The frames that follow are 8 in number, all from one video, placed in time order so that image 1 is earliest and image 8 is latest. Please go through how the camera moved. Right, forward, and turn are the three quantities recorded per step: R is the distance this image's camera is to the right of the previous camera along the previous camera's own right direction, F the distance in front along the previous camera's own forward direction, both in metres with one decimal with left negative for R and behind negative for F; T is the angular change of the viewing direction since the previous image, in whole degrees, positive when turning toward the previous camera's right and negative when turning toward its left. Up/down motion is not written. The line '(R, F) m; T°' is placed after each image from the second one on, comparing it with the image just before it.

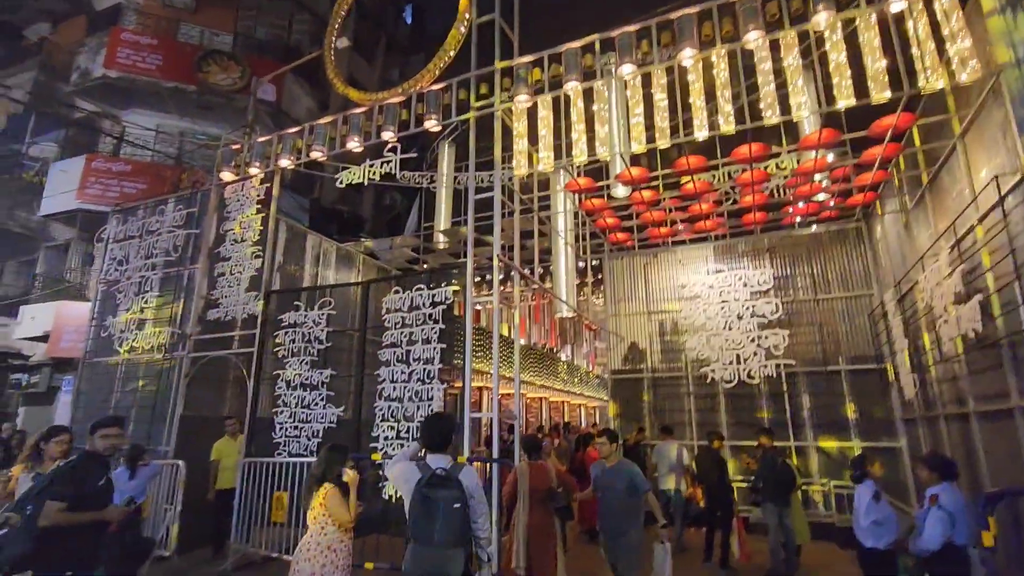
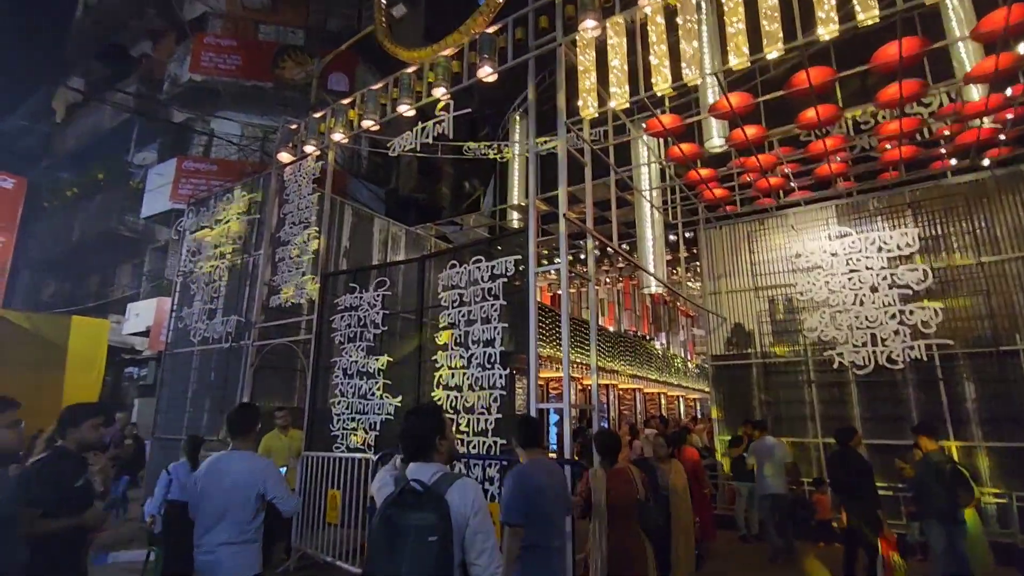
(+0.2, +0.9) m; -10°
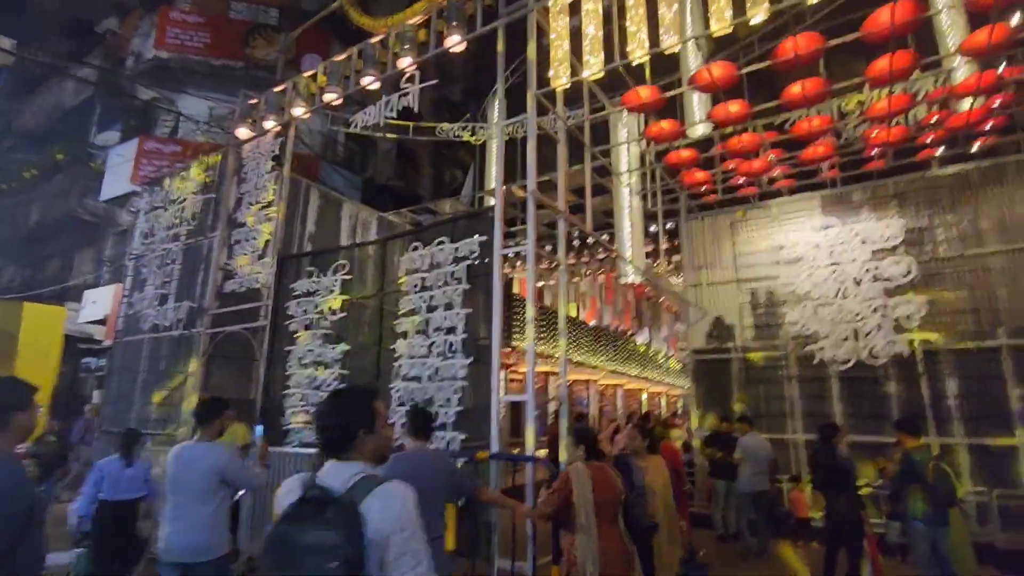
(+0.2, +0.3) m; +2°
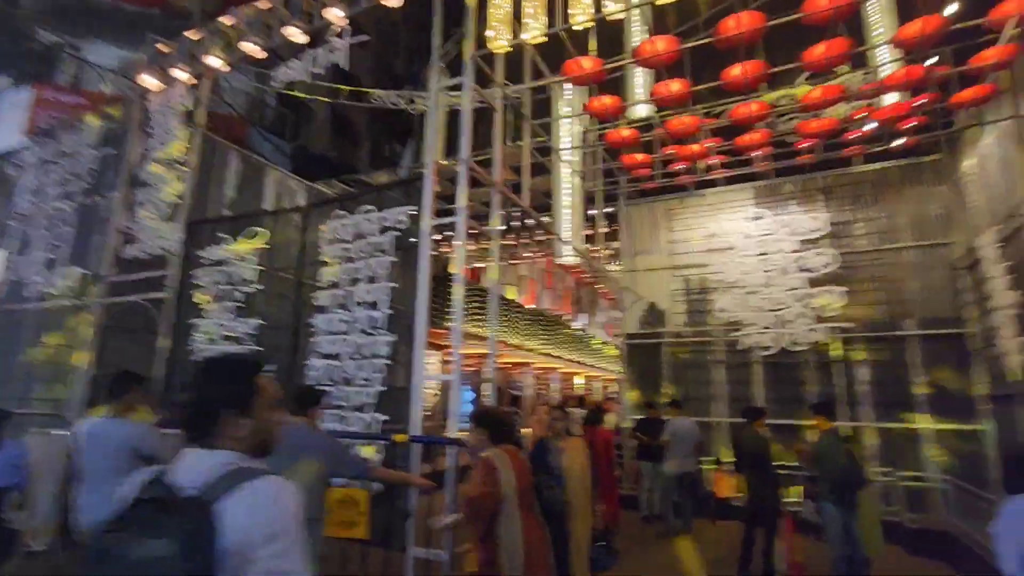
(+0.1, +0.2) m; +6°
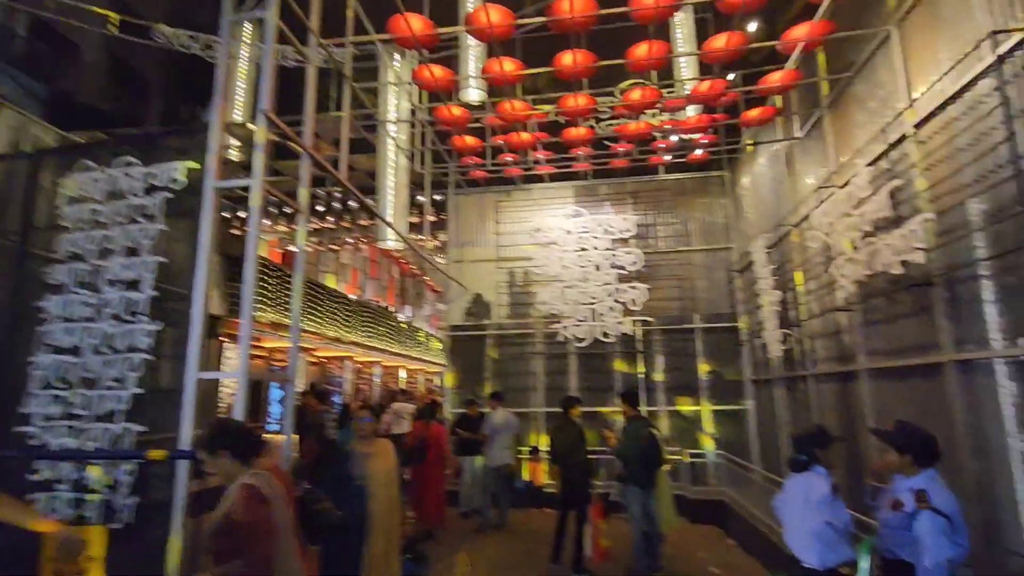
(+0.1, +0.4) m; +18°
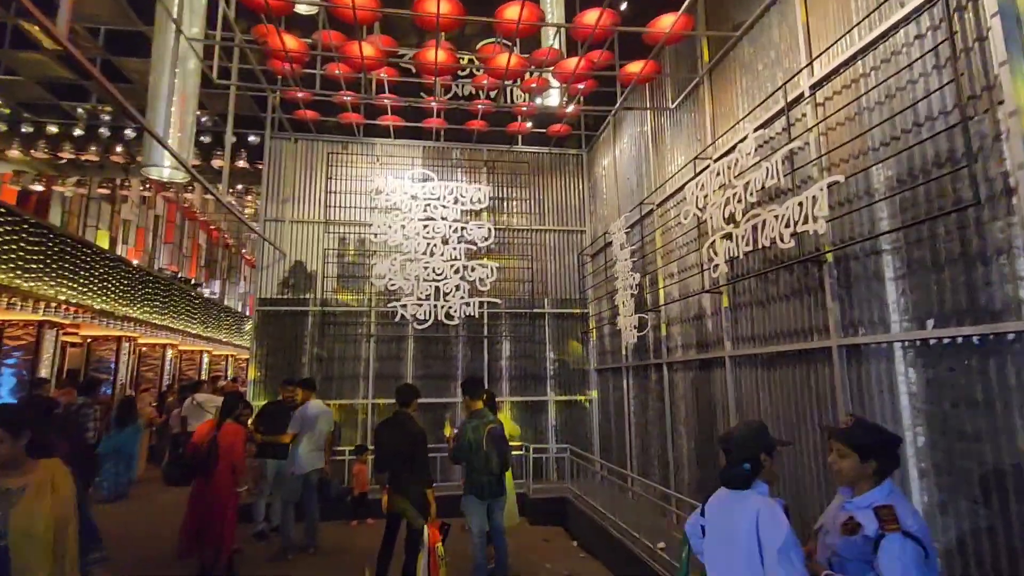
(+0.1, +1.0) m; +17°
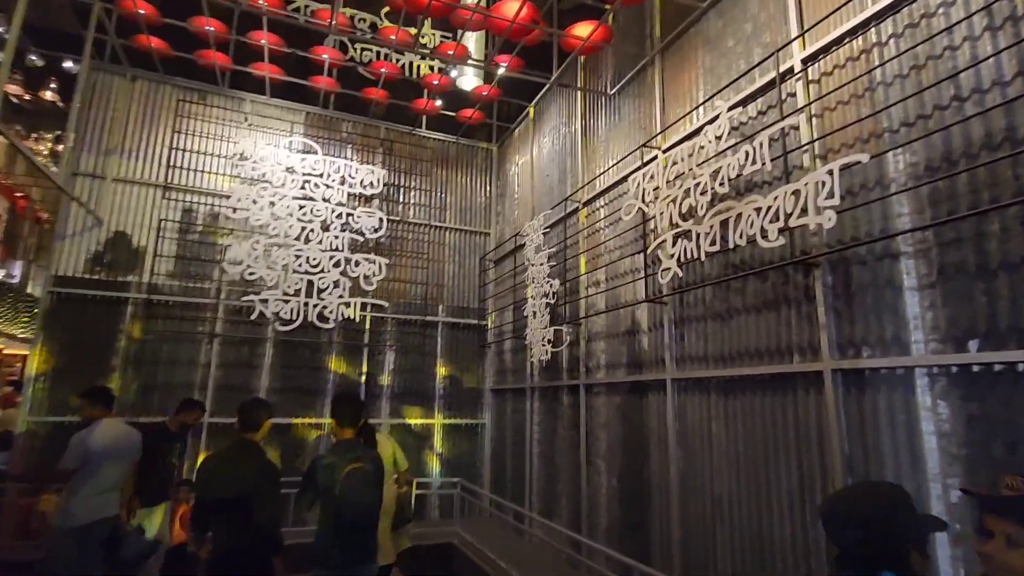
(-0.2, +1.0) m; +13°
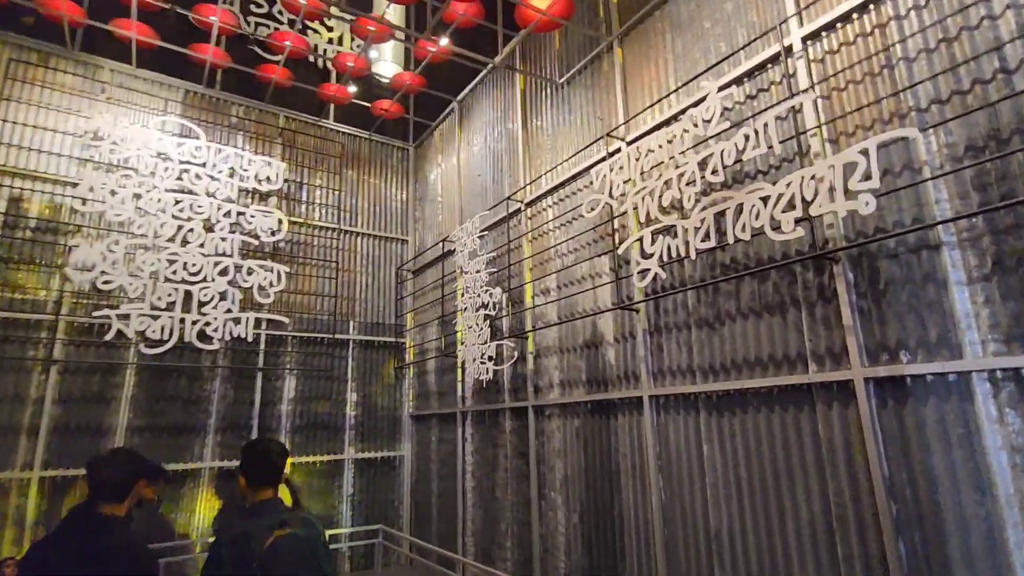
(-0.3, +0.6) m; +11°
